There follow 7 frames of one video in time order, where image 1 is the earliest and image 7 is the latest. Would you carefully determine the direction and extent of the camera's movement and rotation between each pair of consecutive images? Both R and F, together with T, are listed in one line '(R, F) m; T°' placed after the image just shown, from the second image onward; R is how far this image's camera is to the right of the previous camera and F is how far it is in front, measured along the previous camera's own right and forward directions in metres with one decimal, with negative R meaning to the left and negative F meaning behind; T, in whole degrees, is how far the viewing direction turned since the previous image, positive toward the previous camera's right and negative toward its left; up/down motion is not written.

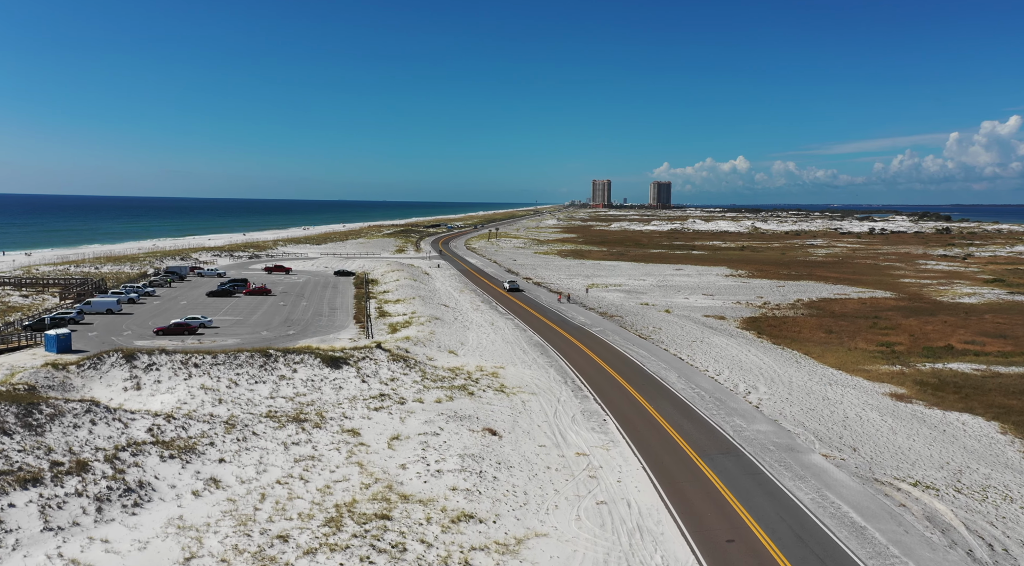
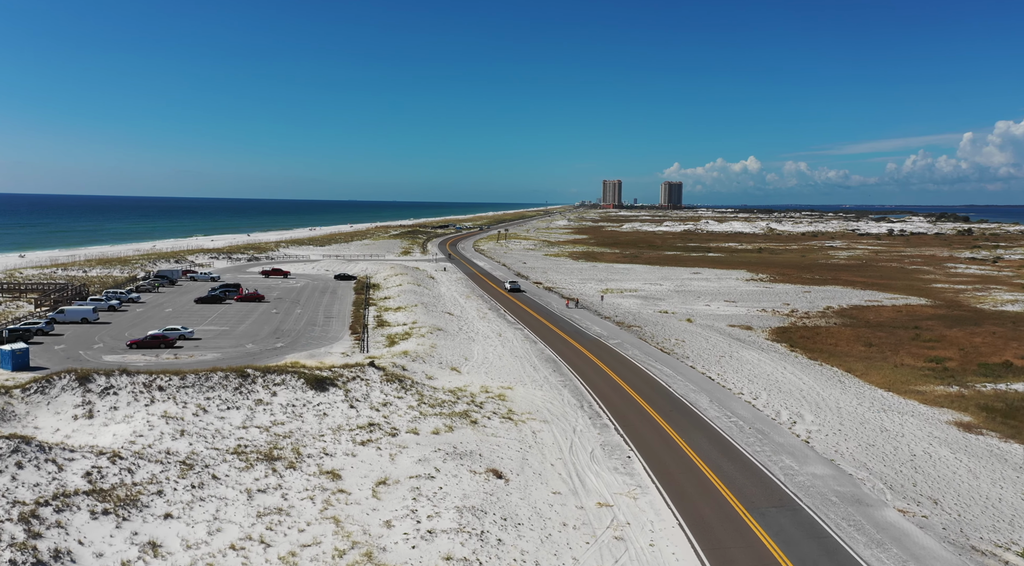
(0.0, +5.1) m; -1°
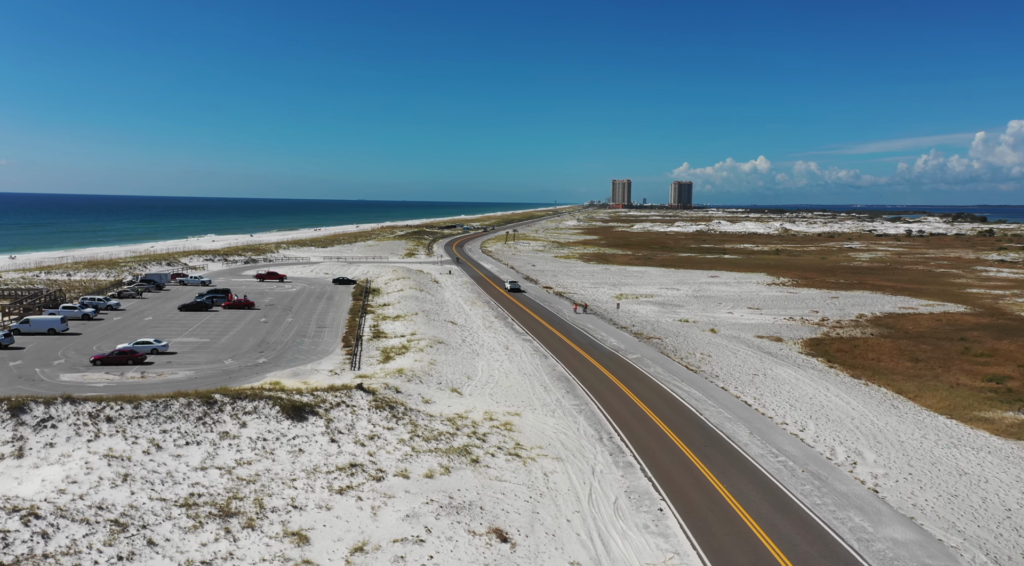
(0.0, +5.2) m; -1°
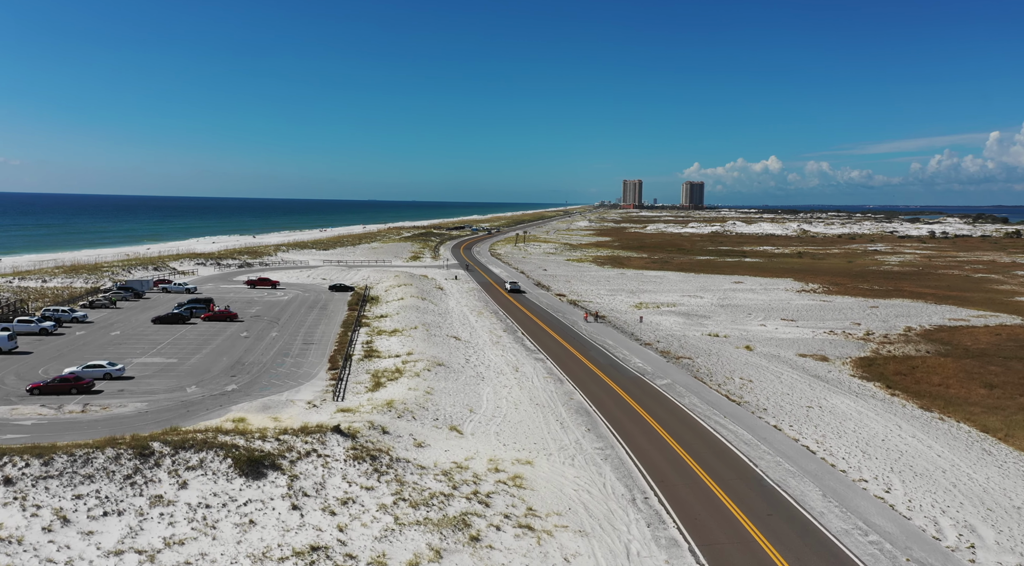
(0.0, +6.6) m; -1°
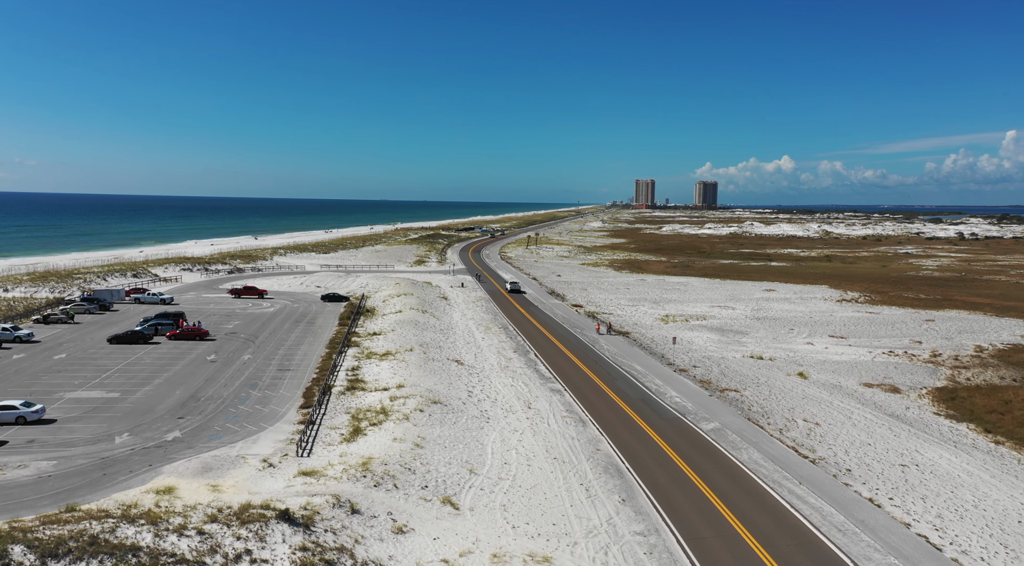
(0.0, +8.0) m; -1°
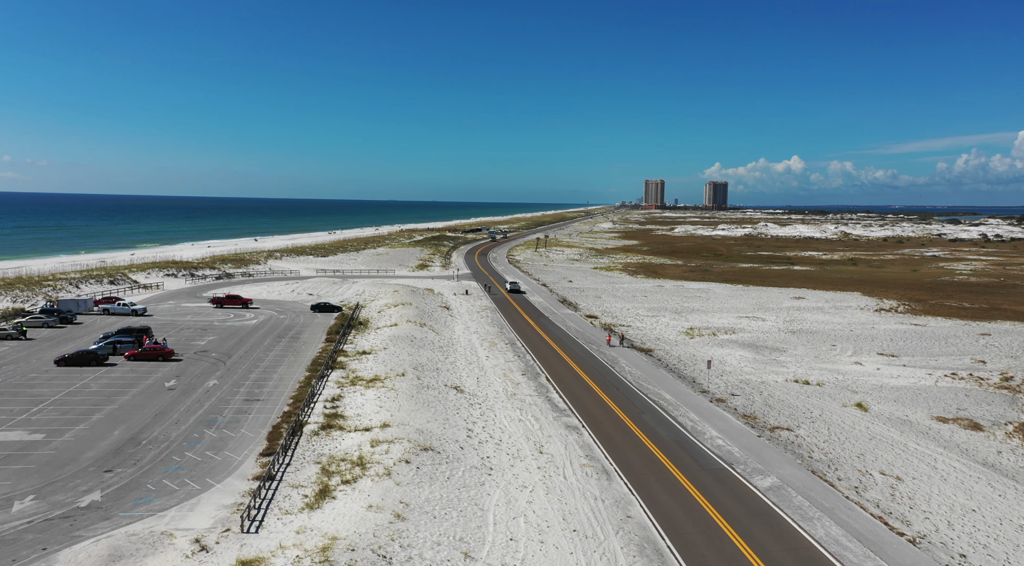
(0.0, +6.7) m; -1°
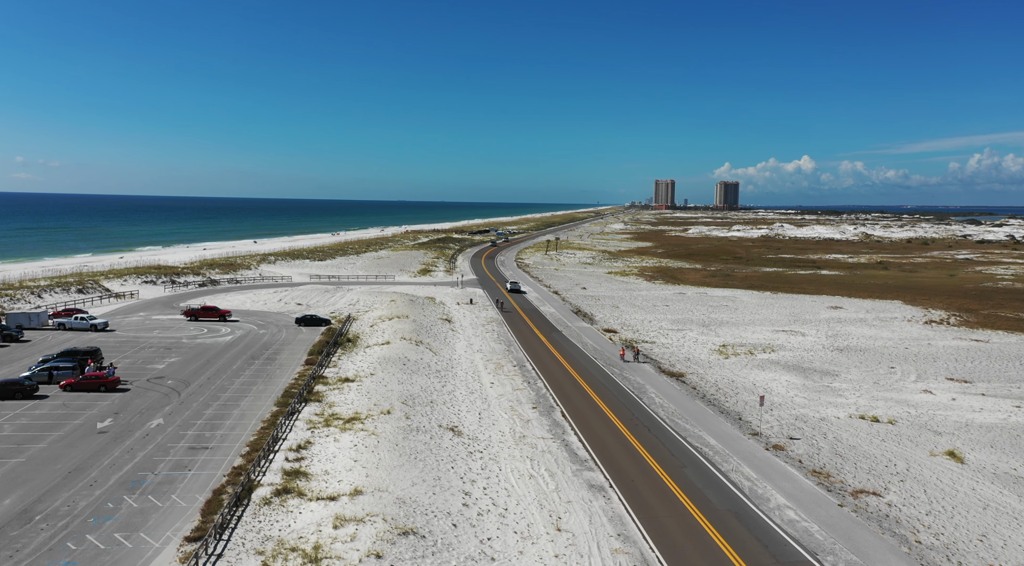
(0.0, +7.5) m; -1°
